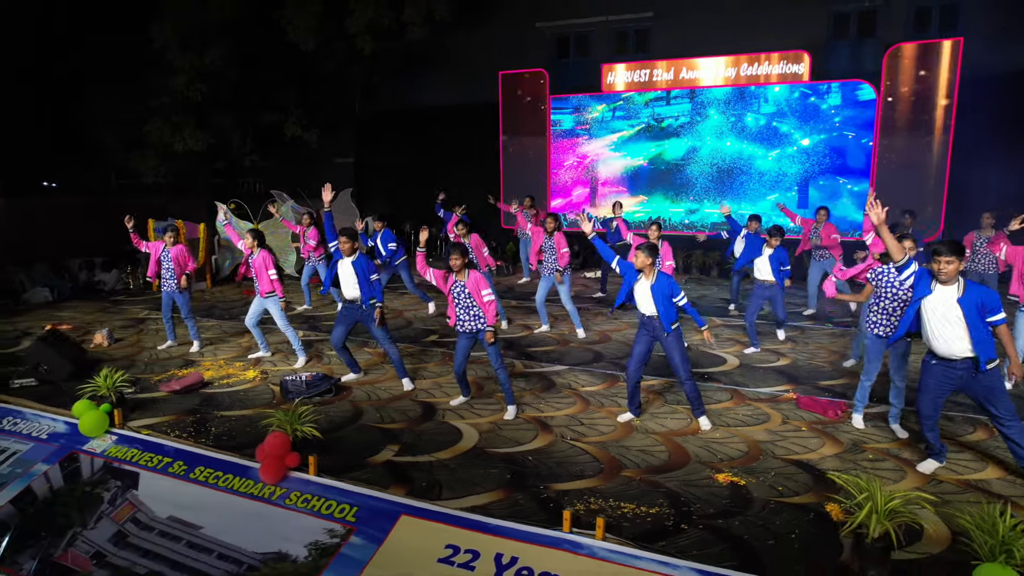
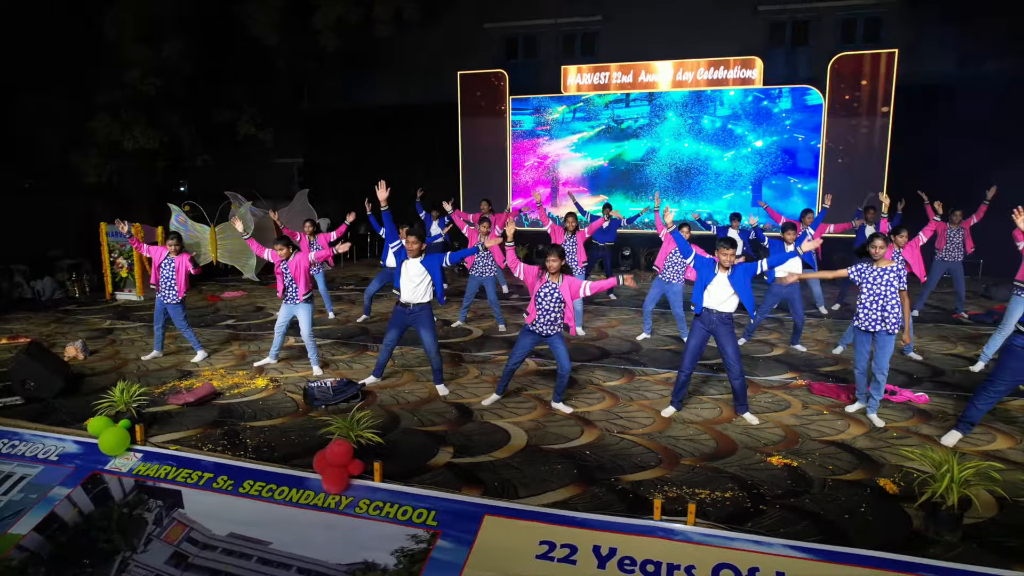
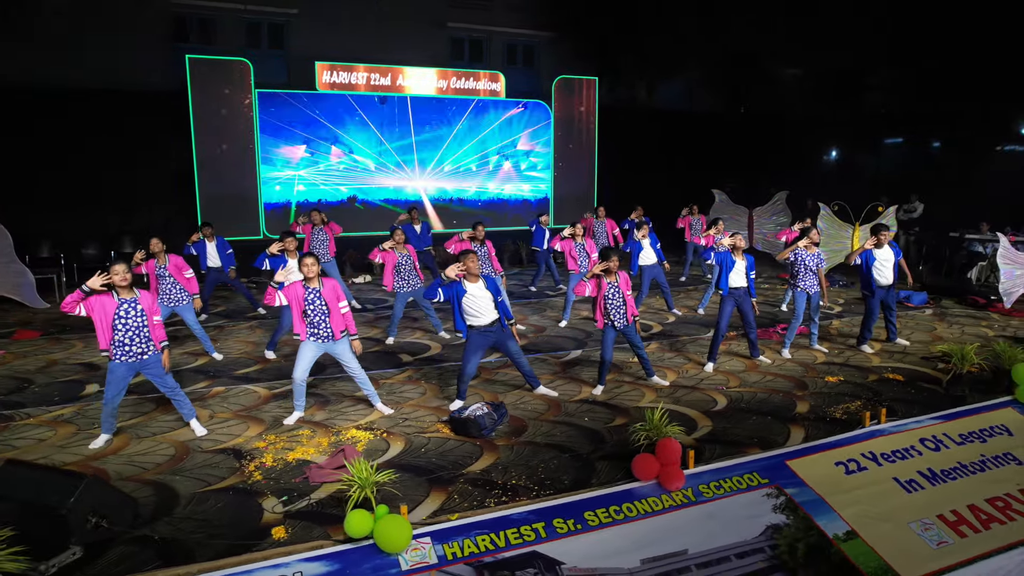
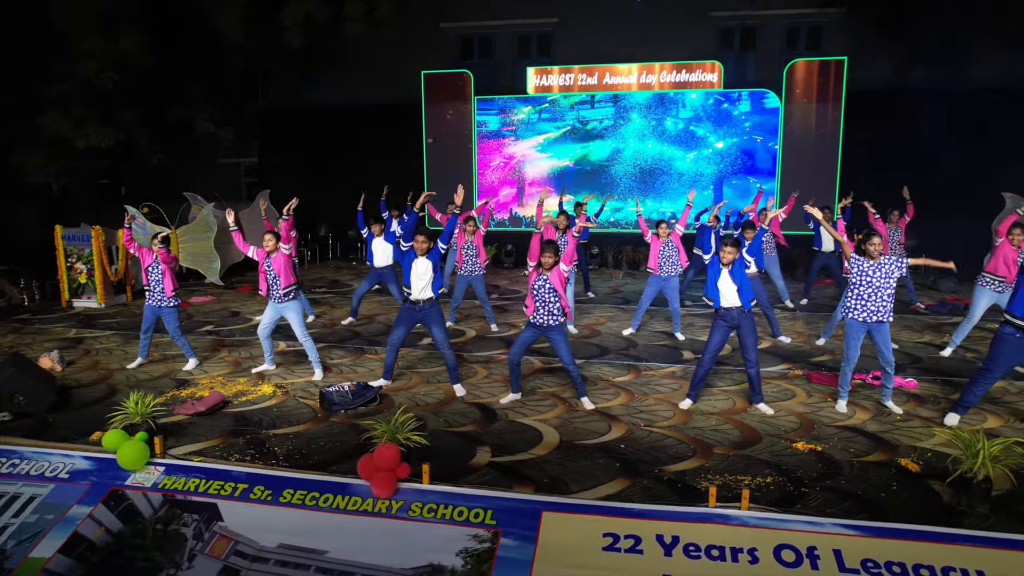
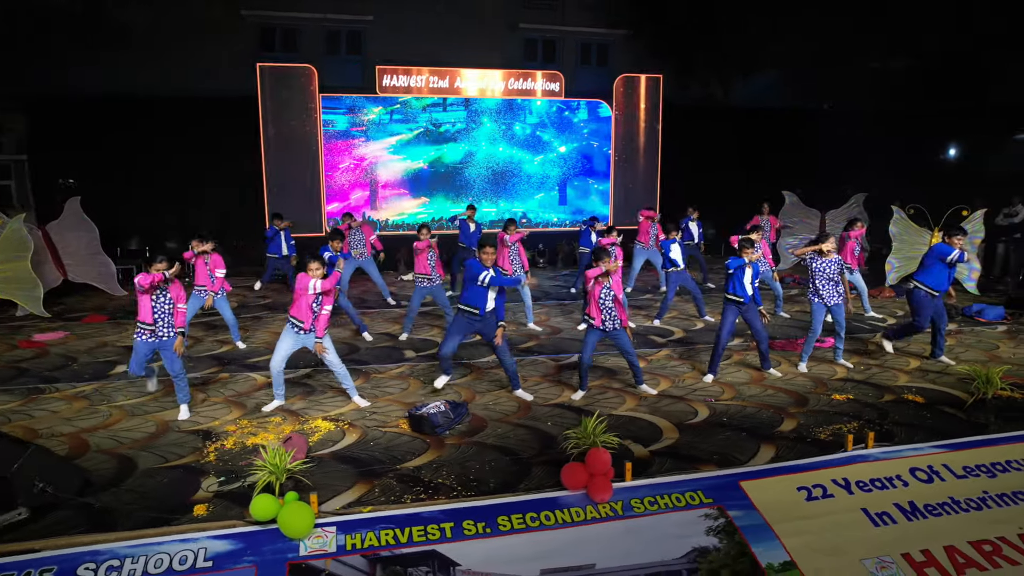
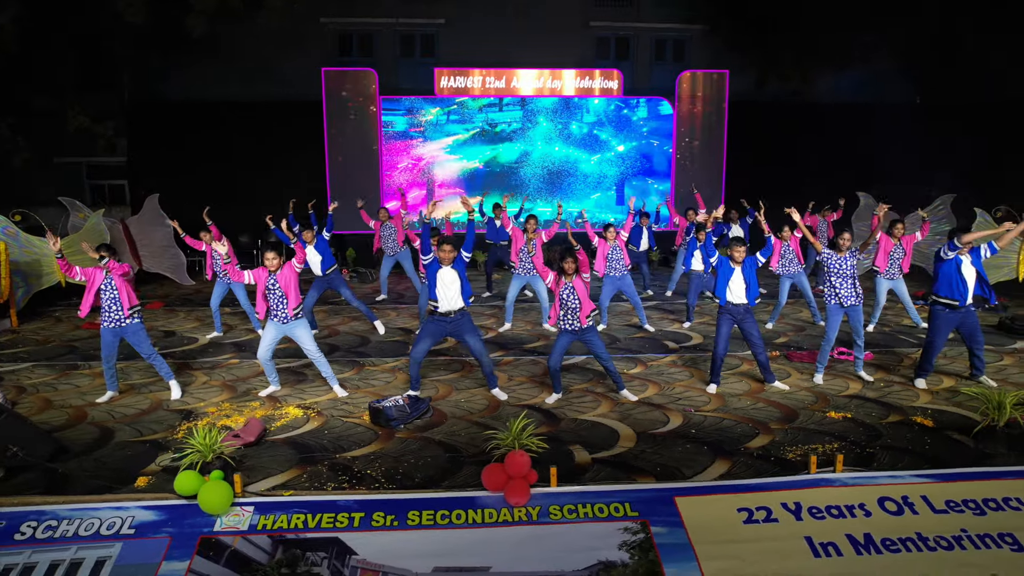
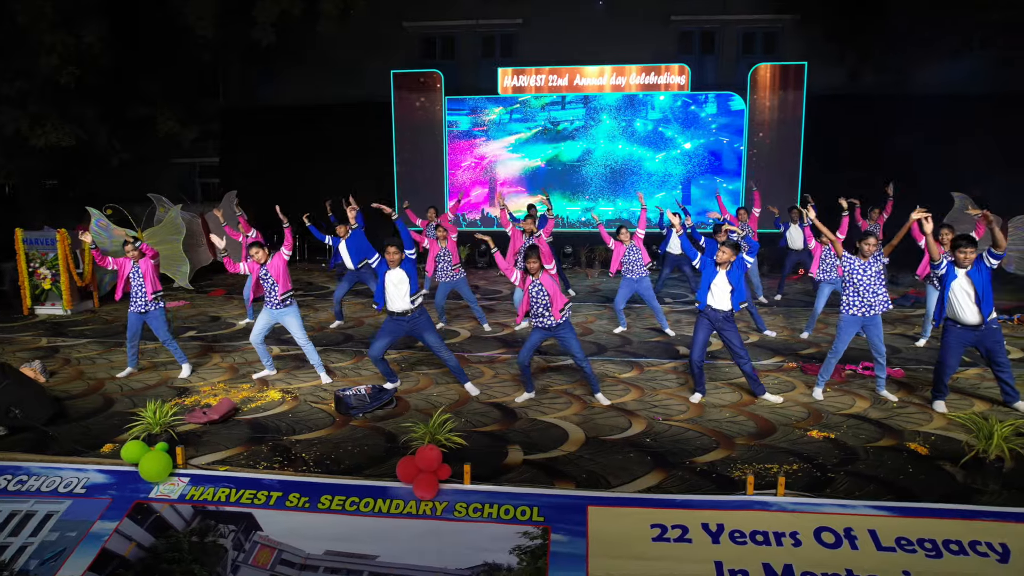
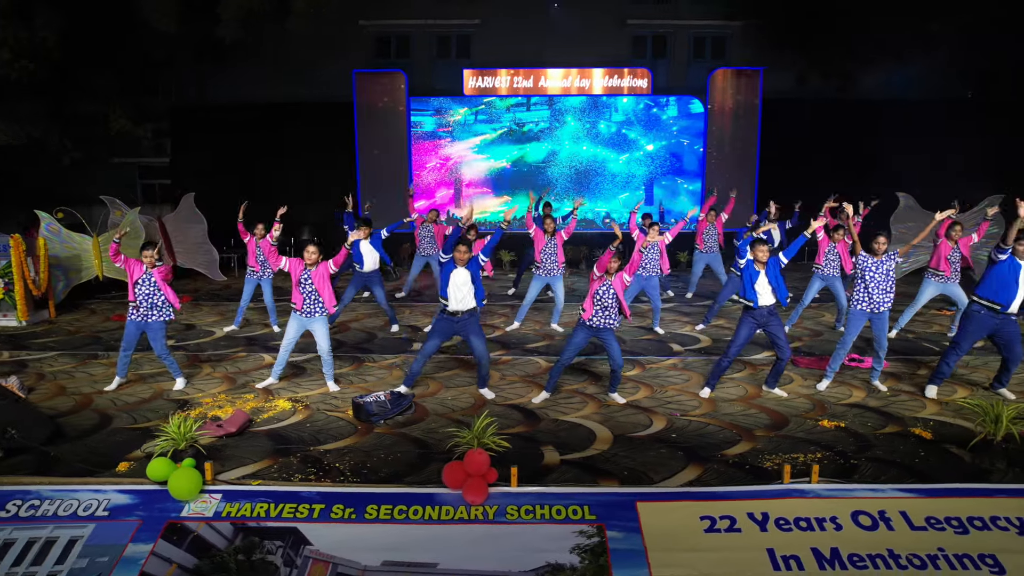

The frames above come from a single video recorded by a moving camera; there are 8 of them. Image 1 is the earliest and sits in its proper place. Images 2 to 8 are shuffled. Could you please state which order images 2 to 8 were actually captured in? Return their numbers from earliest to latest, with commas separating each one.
2, 4, 7, 8, 6, 5, 3
